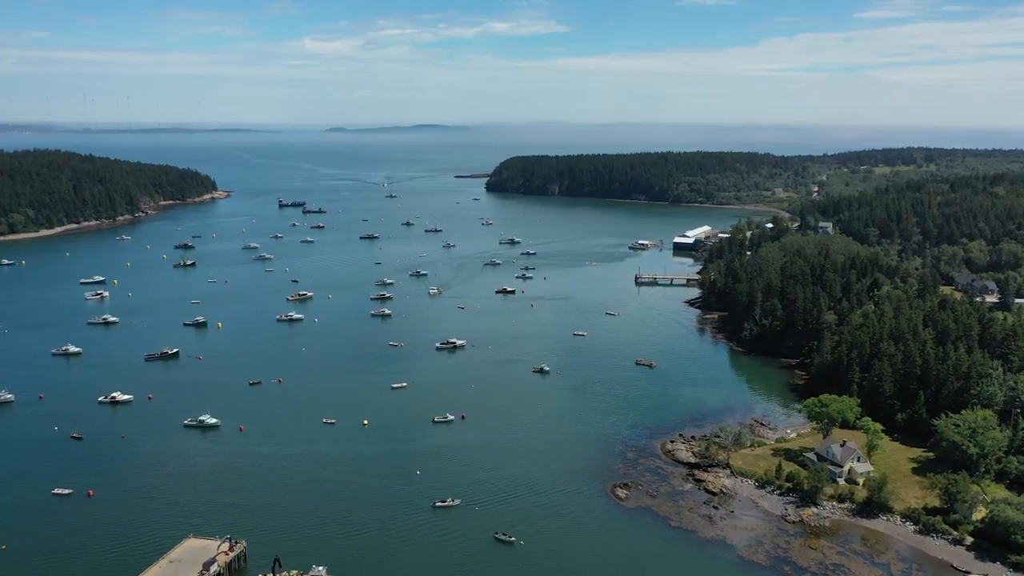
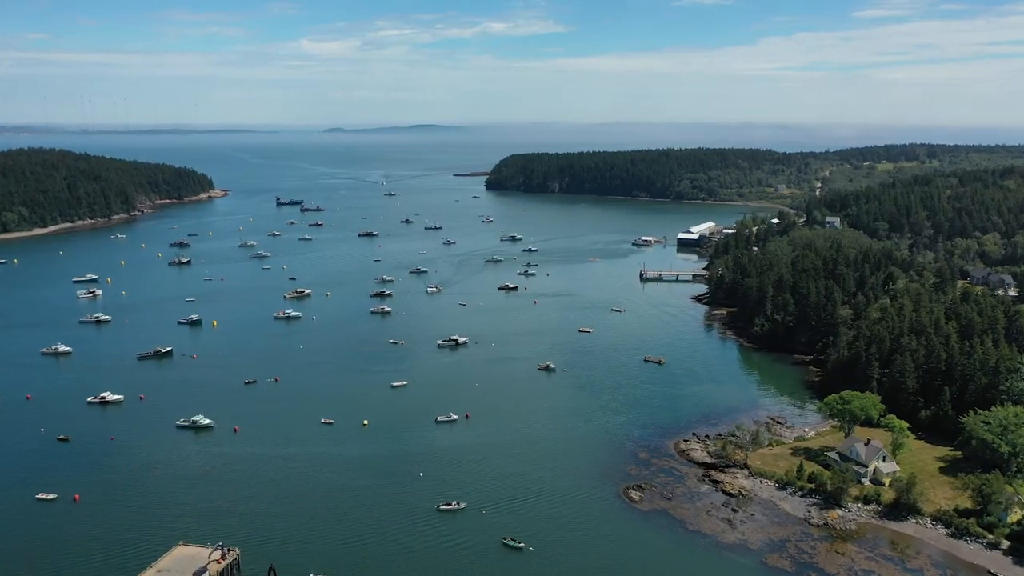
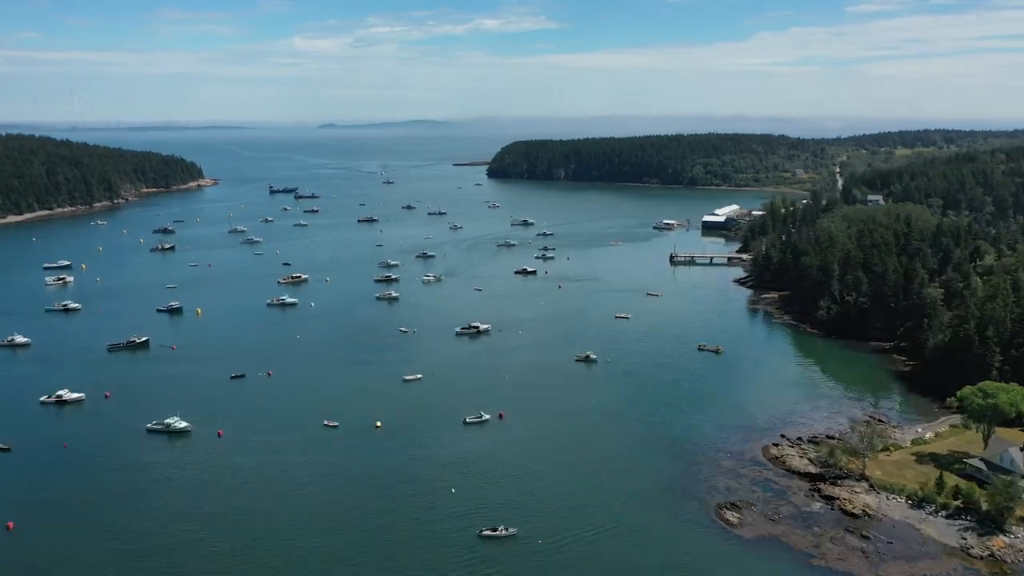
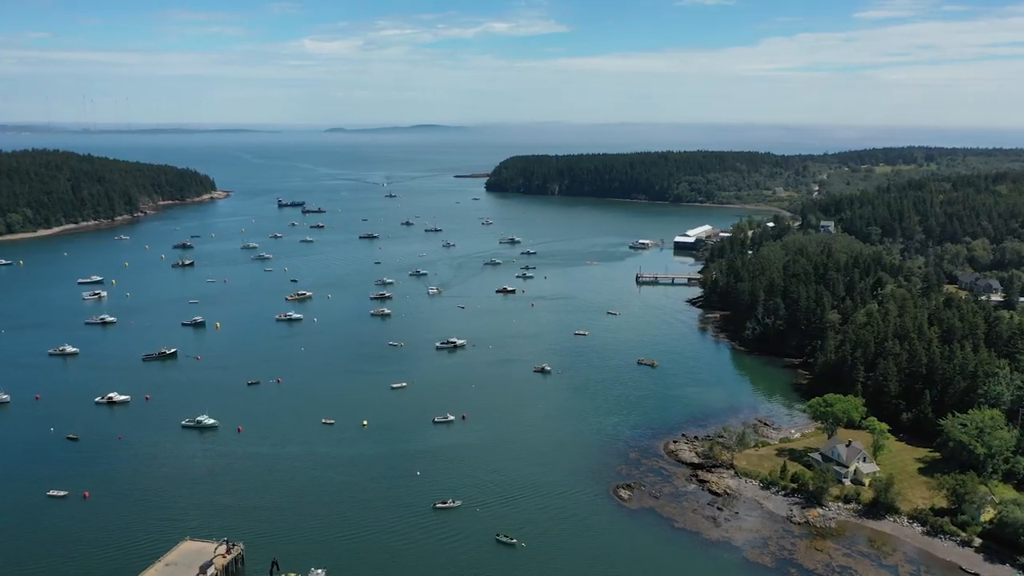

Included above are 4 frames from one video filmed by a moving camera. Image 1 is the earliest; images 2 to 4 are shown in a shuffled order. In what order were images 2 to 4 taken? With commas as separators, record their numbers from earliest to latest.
4, 2, 3
